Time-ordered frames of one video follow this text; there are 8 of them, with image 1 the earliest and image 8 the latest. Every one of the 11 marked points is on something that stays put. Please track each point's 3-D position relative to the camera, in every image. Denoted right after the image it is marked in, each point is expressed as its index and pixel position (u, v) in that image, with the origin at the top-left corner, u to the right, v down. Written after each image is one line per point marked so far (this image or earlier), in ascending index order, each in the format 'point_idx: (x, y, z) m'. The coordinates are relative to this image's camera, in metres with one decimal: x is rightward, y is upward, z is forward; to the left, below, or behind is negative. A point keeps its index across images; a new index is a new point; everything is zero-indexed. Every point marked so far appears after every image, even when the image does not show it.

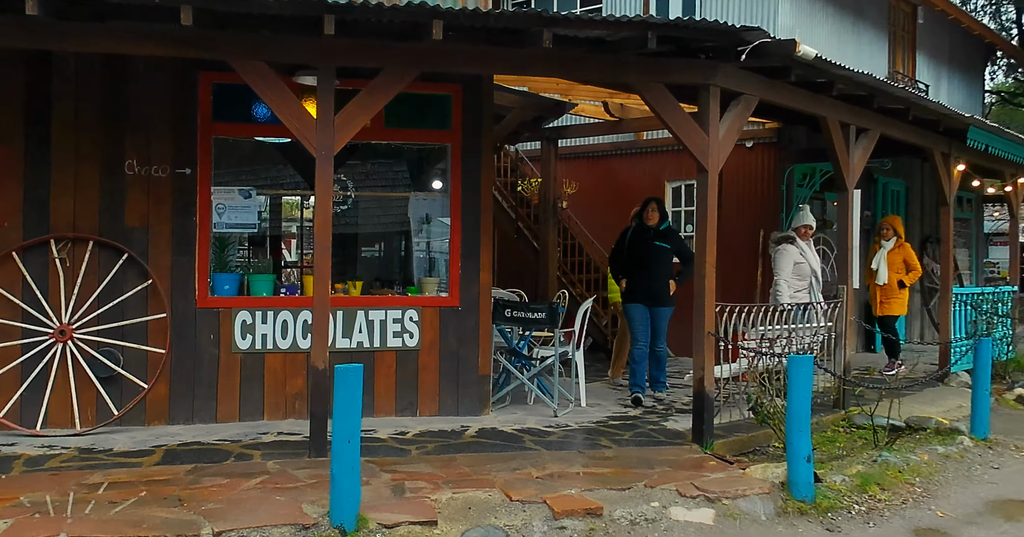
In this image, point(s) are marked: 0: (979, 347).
0: (+3.7, -0.6, +7.4) m
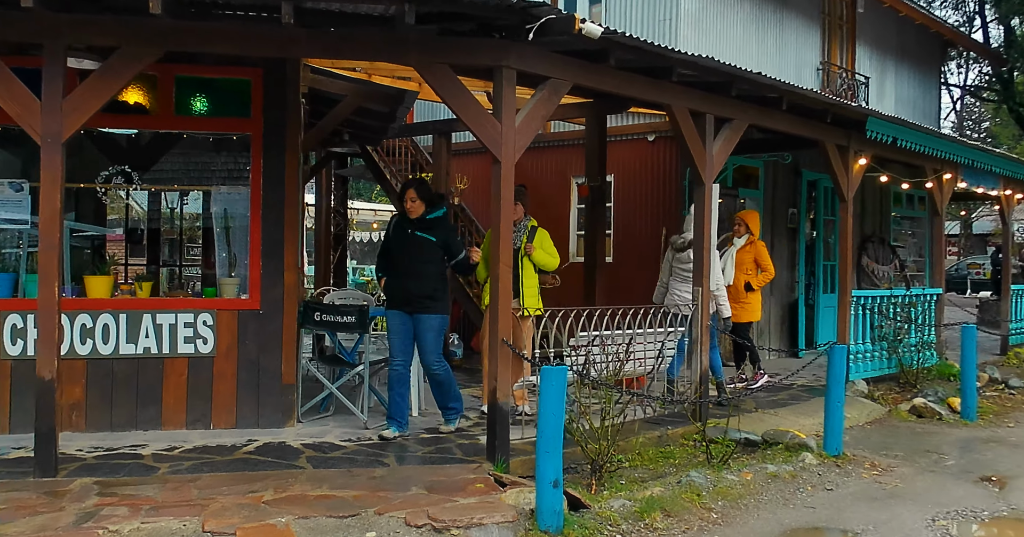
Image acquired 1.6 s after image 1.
0: (+2.4, -0.7, +6.7) m
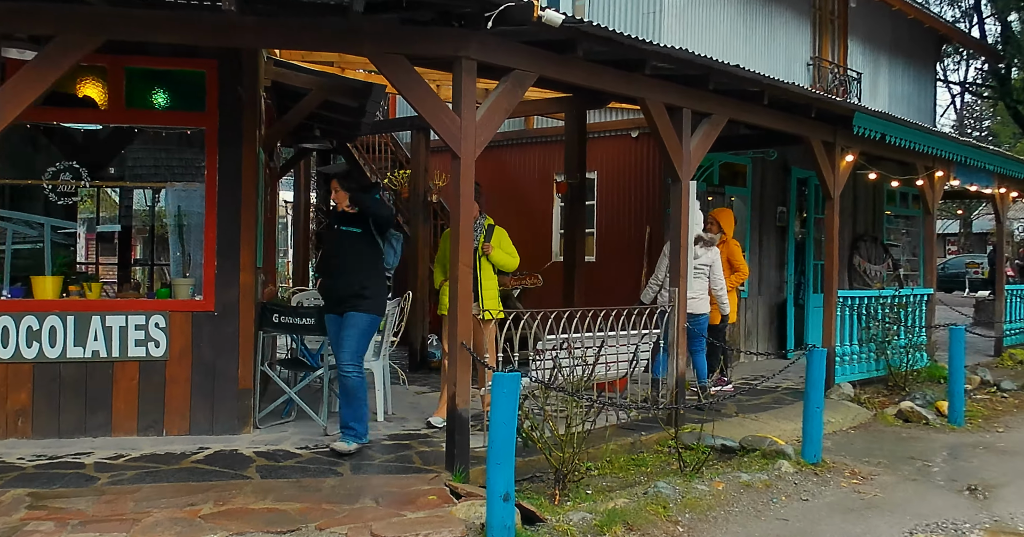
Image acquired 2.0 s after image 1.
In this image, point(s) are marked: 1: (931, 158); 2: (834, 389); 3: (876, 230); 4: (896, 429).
0: (+2.1, -0.7, +6.5) m
1: (+5.0, +1.3, +10.9) m
2: (+3.1, -1.2, +8.9) m
3: (+5.7, +0.6, +14.2) m
4: (+3.4, -1.4, +8.1) m
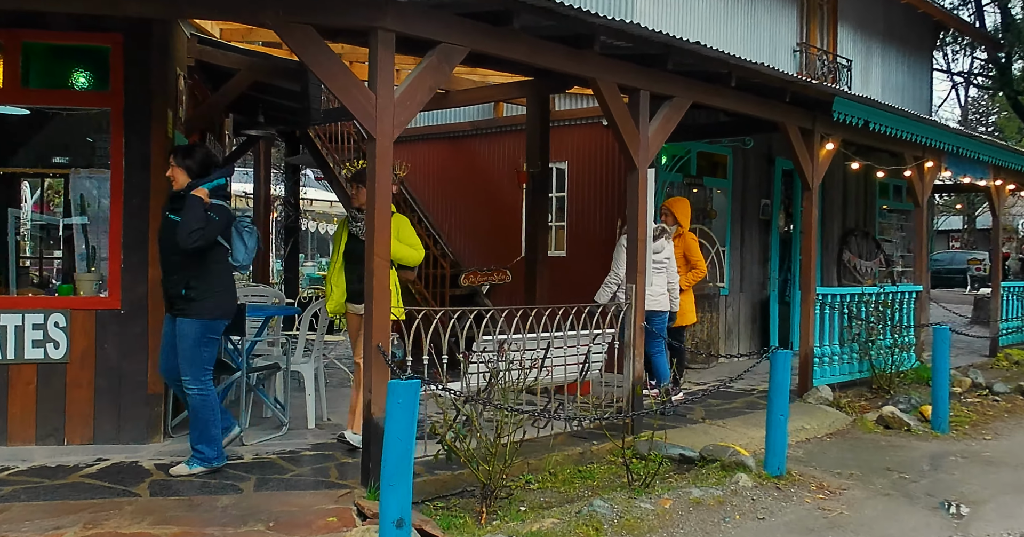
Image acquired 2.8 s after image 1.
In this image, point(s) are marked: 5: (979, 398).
0: (+1.7, -0.6, +5.9) m
1: (+4.6, +1.4, +10.4) m
2: (+2.7, -1.1, +8.3) m
3: (+5.3, +0.7, +13.7) m
4: (+3.0, -1.4, +7.5) m
5: (+4.8, -1.3, +9.4) m
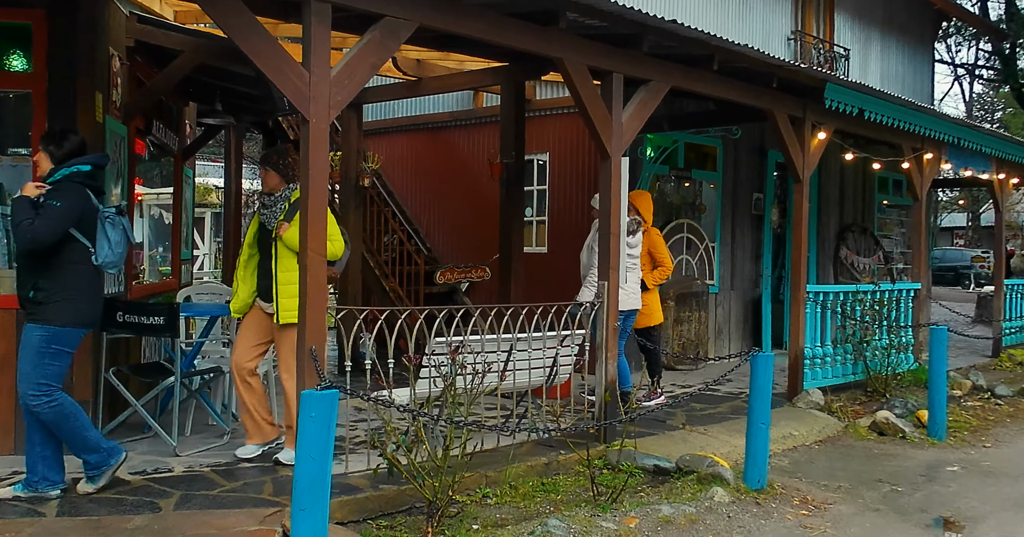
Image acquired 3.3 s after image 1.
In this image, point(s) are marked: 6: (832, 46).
0: (+1.5, -0.6, +5.5) m
1: (+4.4, +1.4, +9.9) m
2: (+2.5, -1.1, +7.9) m
3: (+5.1, +0.7, +13.2) m
4: (+2.7, -1.3, +7.1) m
5: (+4.6, -1.3, +9.0) m
6: (+4.4, +3.1, +12.6) m
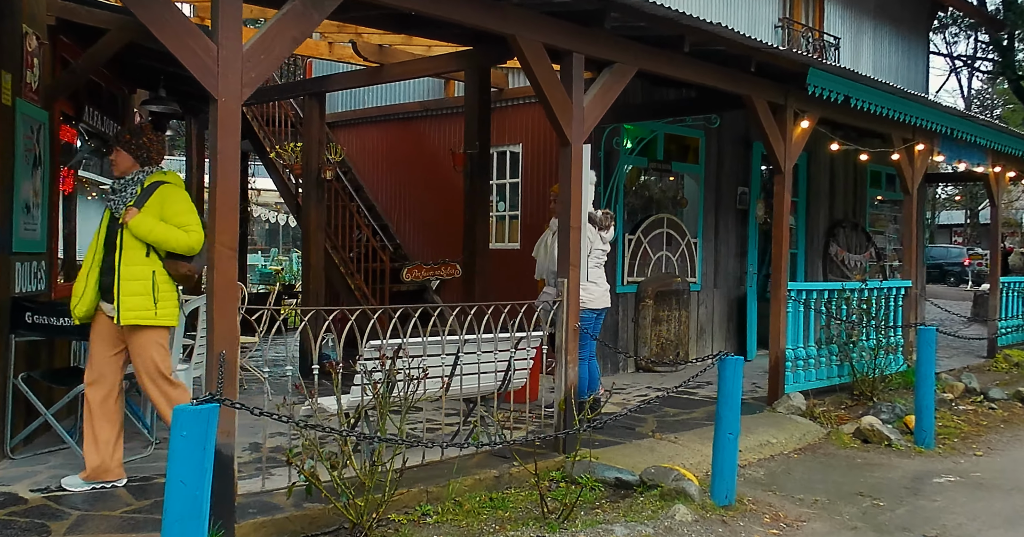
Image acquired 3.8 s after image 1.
0: (+1.2, -0.6, +5.0) m
1: (+4.1, +1.4, +9.4) m
2: (+2.2, -1.1, +7.4) m
3: (+4.8, +0.7, +12.7) m
4: (+2.4, -1.3, +6.6) m
5: (+4.3, -1.3, +8.5) m
6: (+4.1, +3.1, +12.1) m
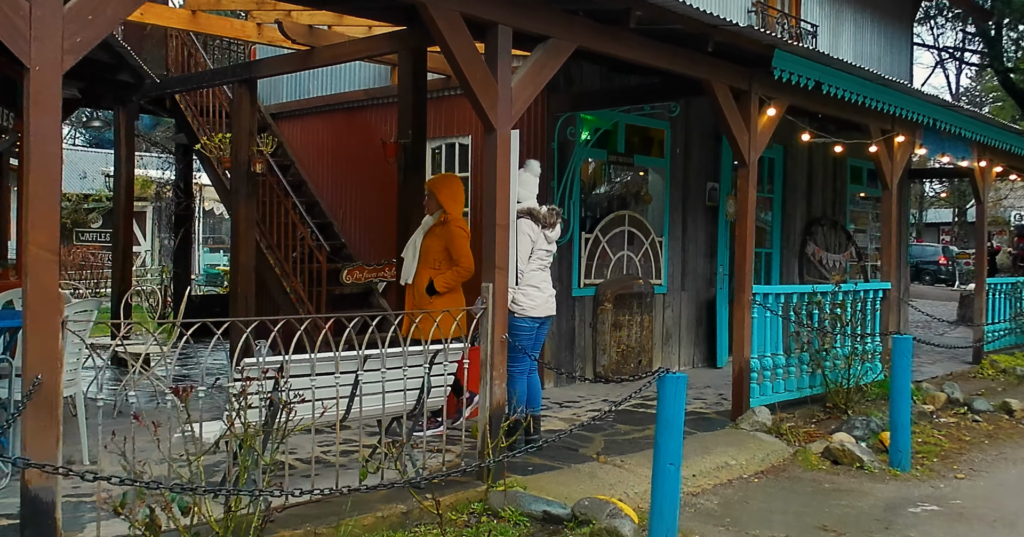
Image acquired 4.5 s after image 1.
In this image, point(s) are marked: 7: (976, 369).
0: (+0.7, -0.6, +4.3) m
1: (+3.6, +1.4, +8.8) m
2: (+1.7, -1.1, +6.8) m
3: (+4.3, +0.7, +12.1) m
4: (+2.0, -1.3, +5.9) m
5: (+3.8, -1.3, +7.9) m
6: (+3.6, +3.1, +11.5) m
7: (+5.2, -1.1, +10.3) m
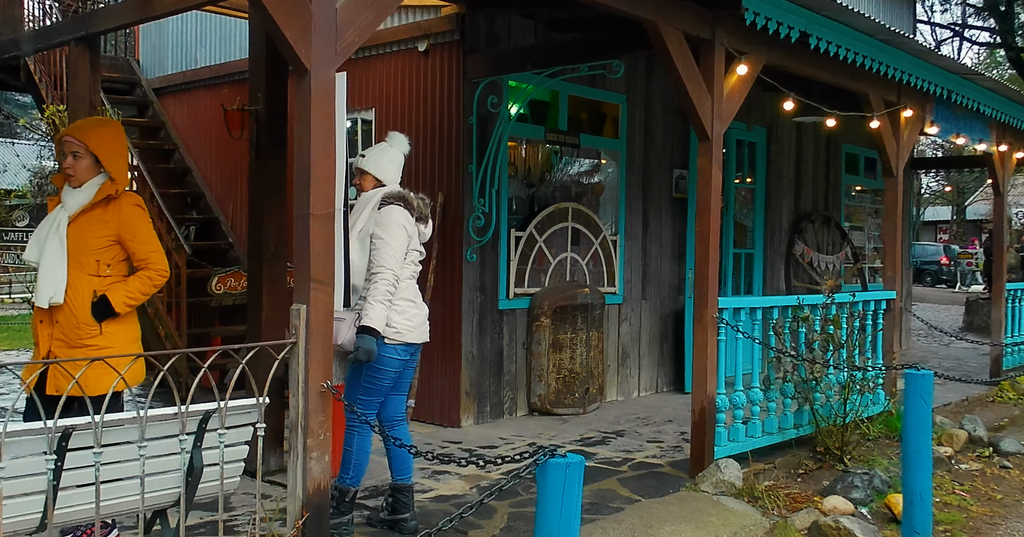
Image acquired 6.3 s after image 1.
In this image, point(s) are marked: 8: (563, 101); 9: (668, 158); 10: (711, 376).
0: (+0.1, -0.6, +2.7) m
1: (+2.9, +1.4, +7.1) m
2: (+1.1, -1.1, +5.1) m
3: (+3.6, +0.7, +10.4) m
4: (+1.3, -1.4, +4.3) m
5: (+3.1, -1.3, +6.2) m
6: (+2.9, +3.0, +9.8) m
7: (+4.6, -1.2, +8.6) m
8: (+0.4, +1.3, +7.1) m
9: (+1.4, +1.0, +8.2) m
10: (+1.1, -0.6, +5.3) m
